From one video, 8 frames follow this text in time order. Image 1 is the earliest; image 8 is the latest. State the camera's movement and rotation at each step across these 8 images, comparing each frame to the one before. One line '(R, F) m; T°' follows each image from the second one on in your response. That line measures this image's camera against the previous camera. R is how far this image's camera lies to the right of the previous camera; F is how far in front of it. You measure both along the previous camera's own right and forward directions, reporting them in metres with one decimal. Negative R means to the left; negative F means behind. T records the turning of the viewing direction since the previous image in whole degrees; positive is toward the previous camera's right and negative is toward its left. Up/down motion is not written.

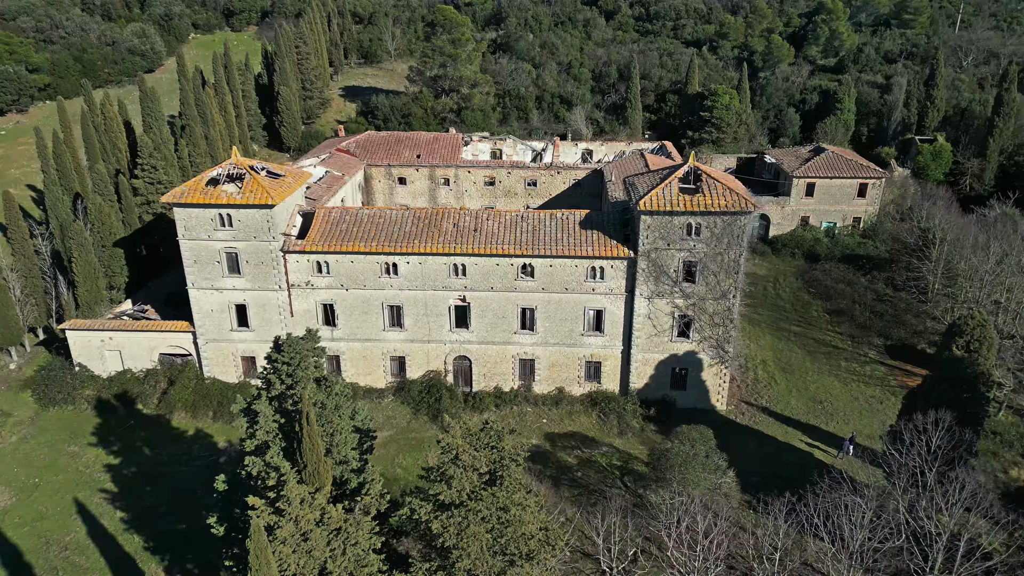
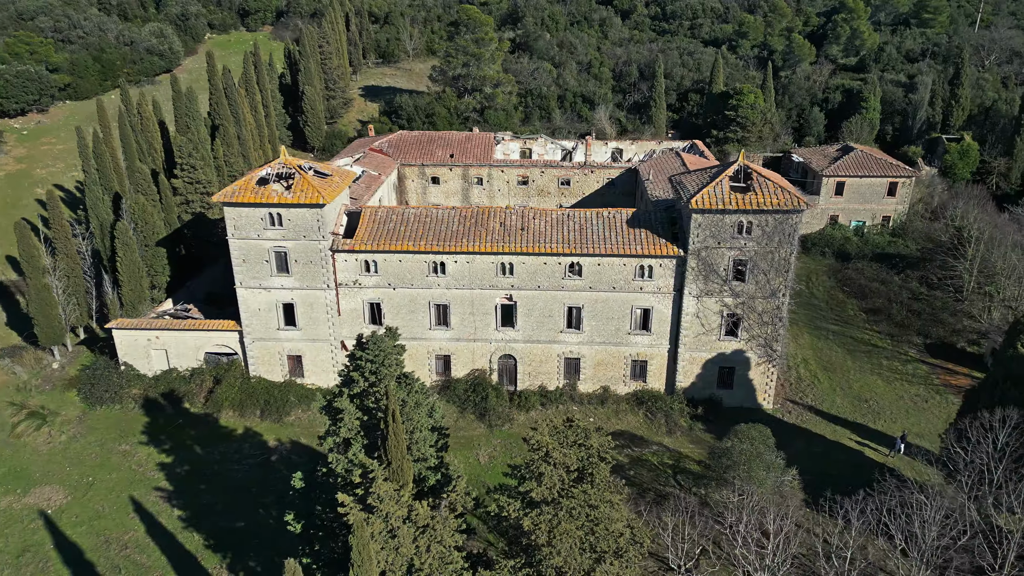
(-1.9, 0.0) m; 0°
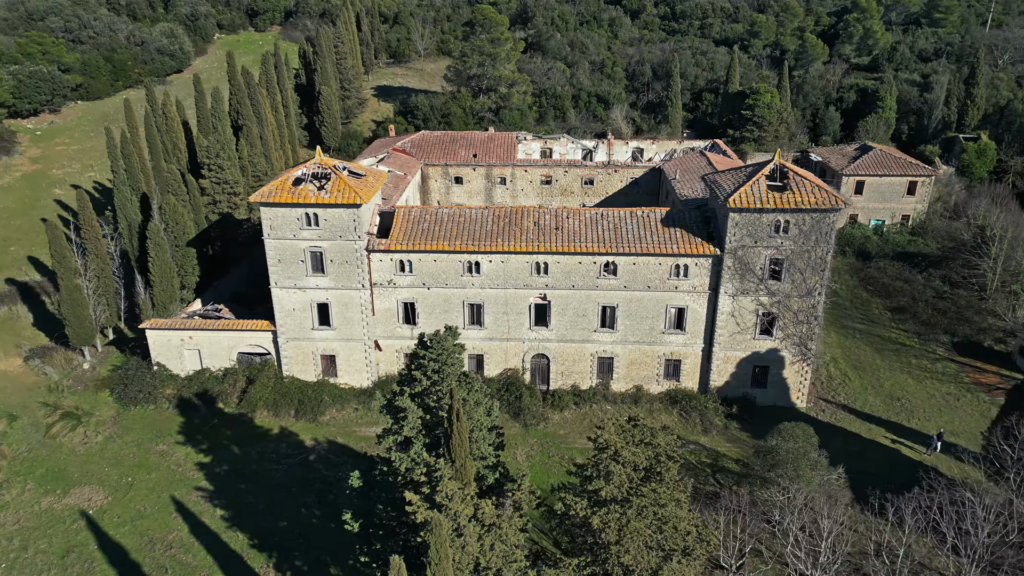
(-1.5, 0.0) m; 0°
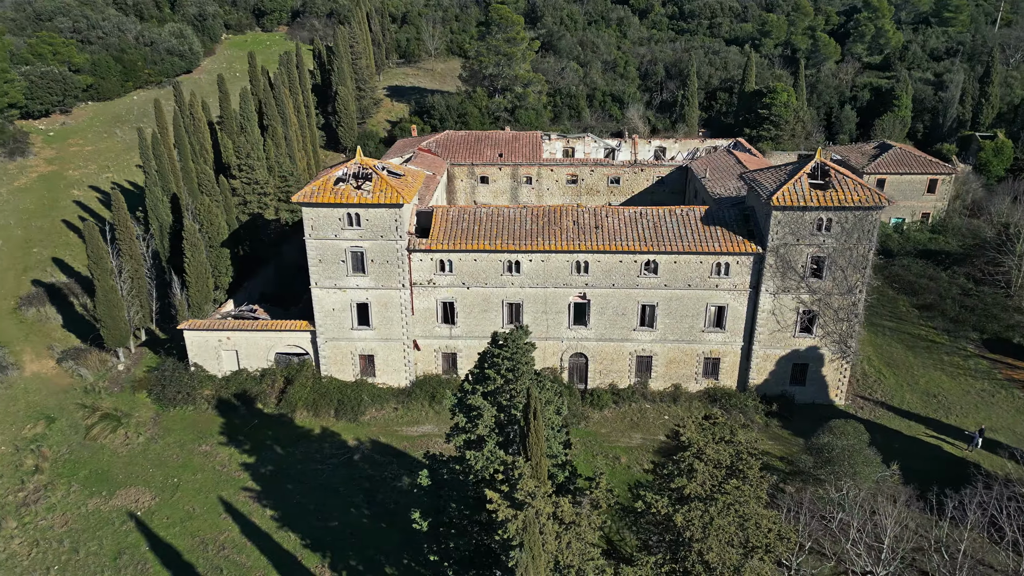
(-1.9, 0.0) m; 0°
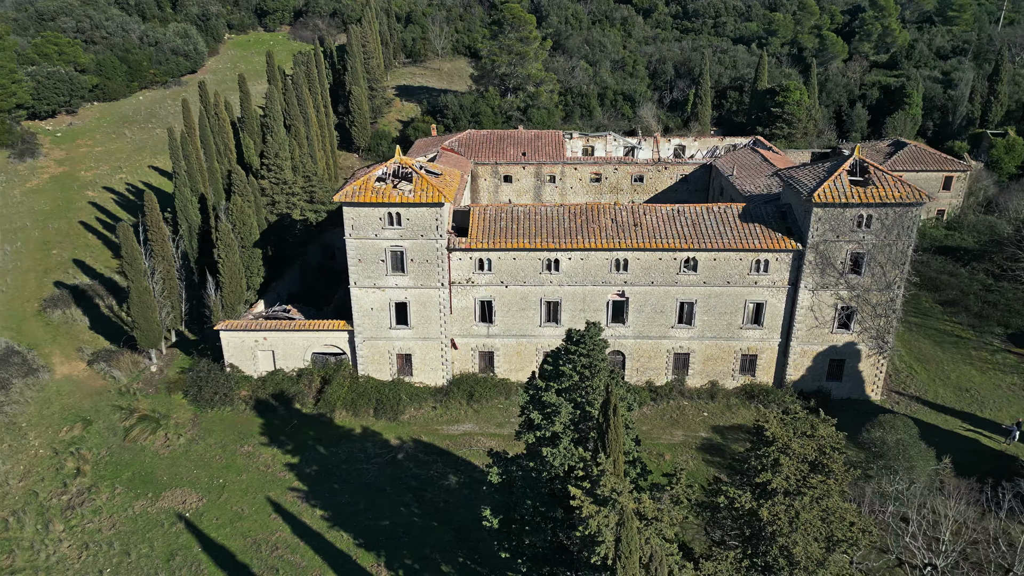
(-2.1, 0.0) m; +1°
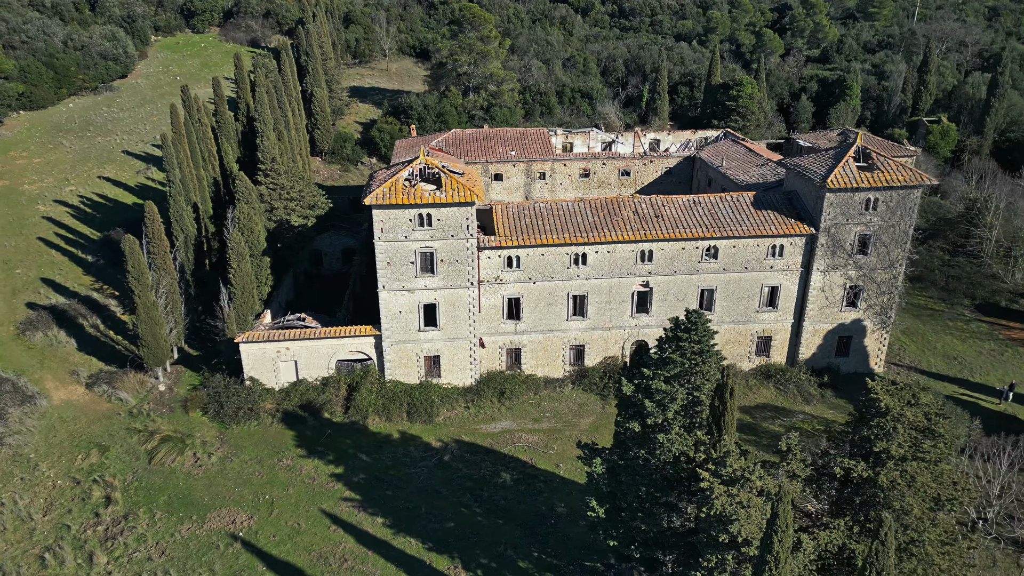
(-4.7, +0.1) m; +6°
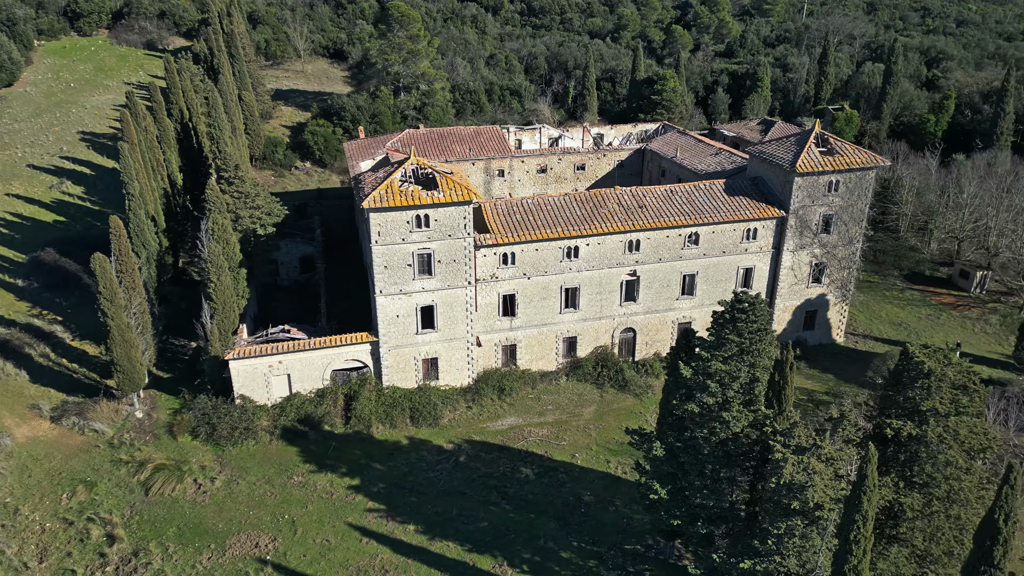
(-4.2, +0.2) m; +8°
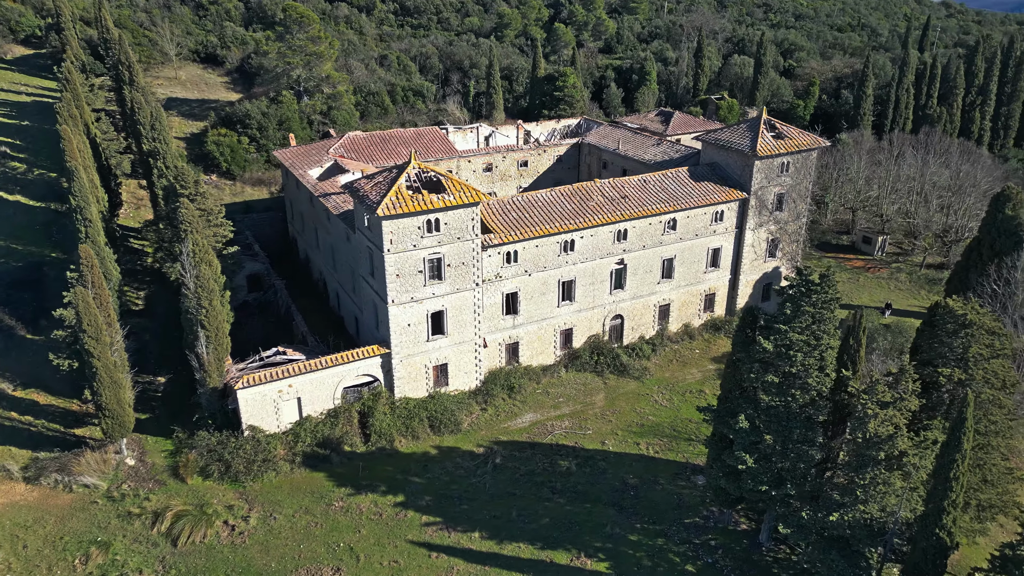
(-6.5, +0.5) m; +12°
